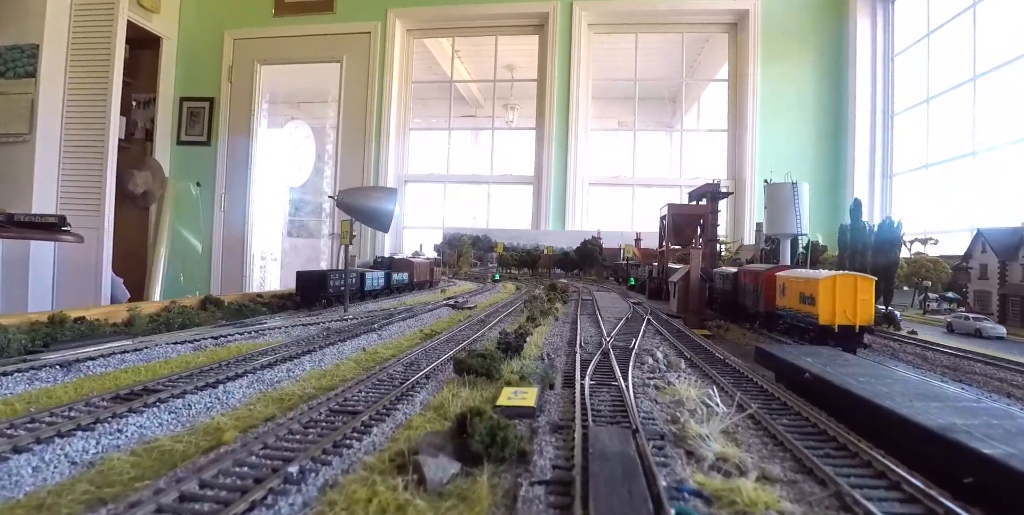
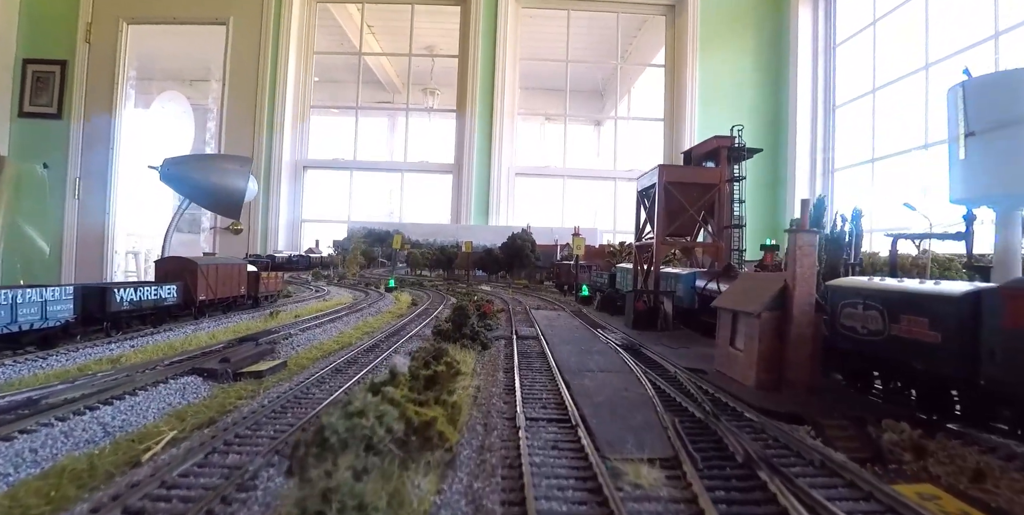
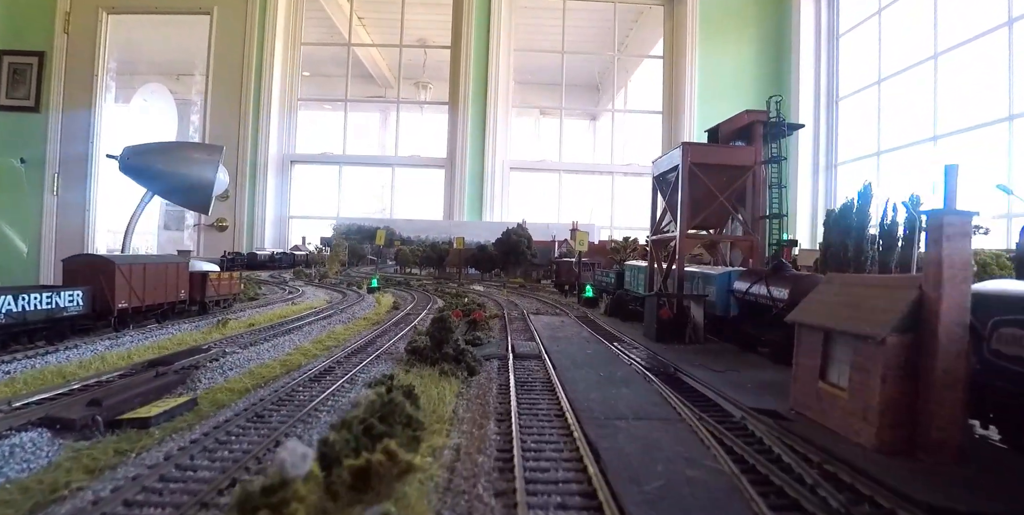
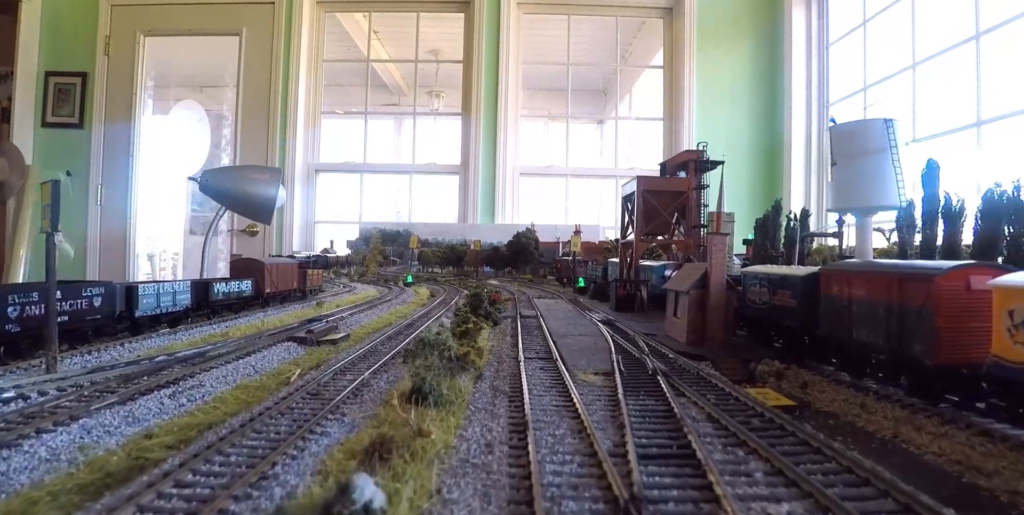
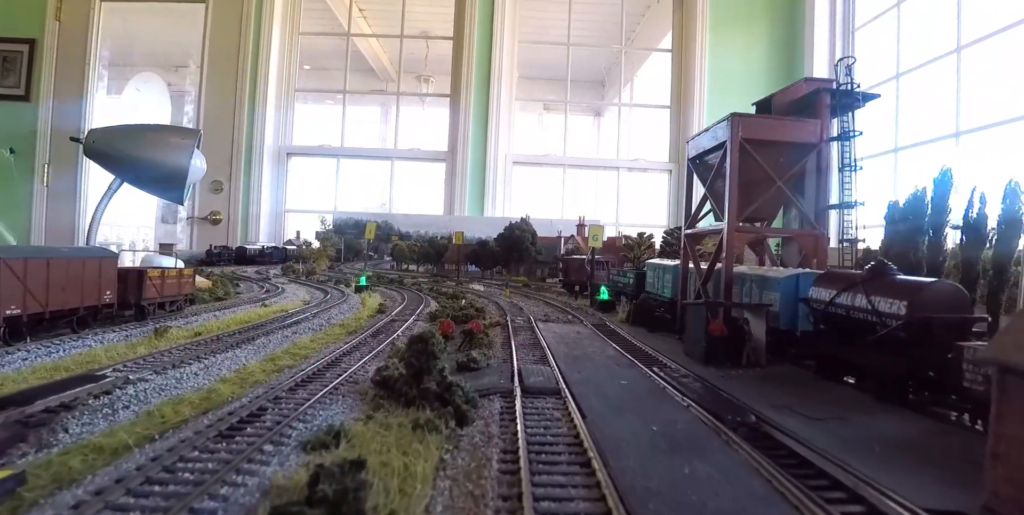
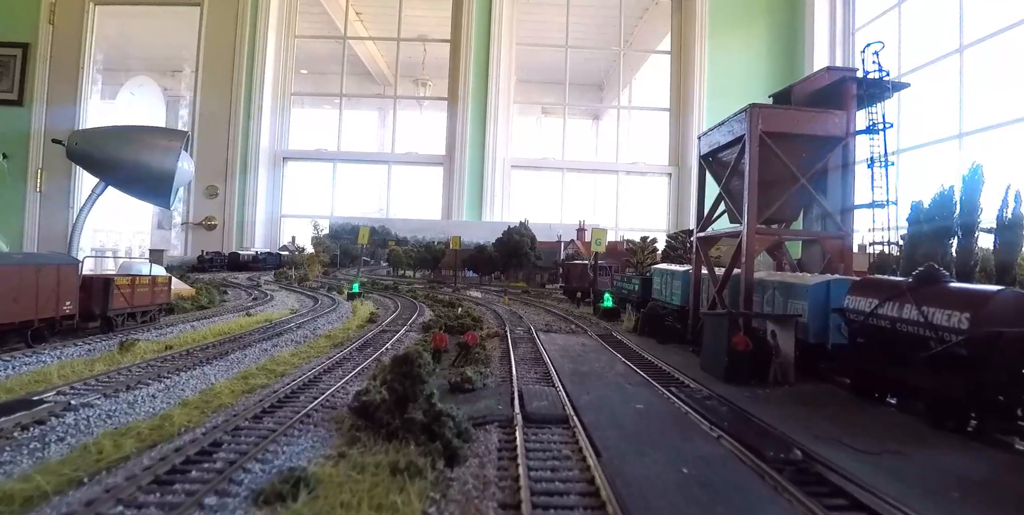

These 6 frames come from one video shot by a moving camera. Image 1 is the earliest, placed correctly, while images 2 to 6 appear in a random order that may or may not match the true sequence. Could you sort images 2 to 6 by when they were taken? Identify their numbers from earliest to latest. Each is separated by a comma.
4, 2, 3, 5, 6
